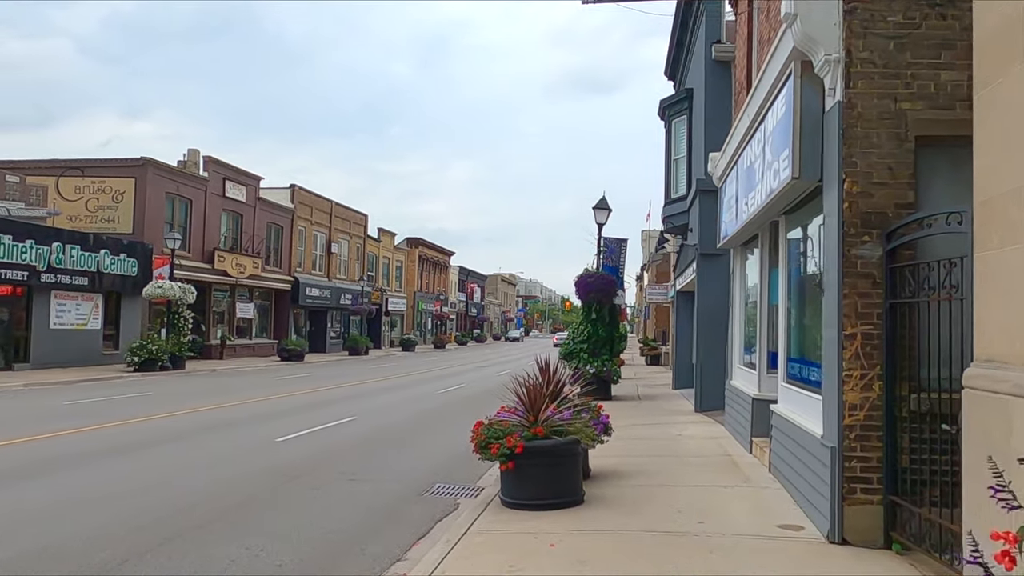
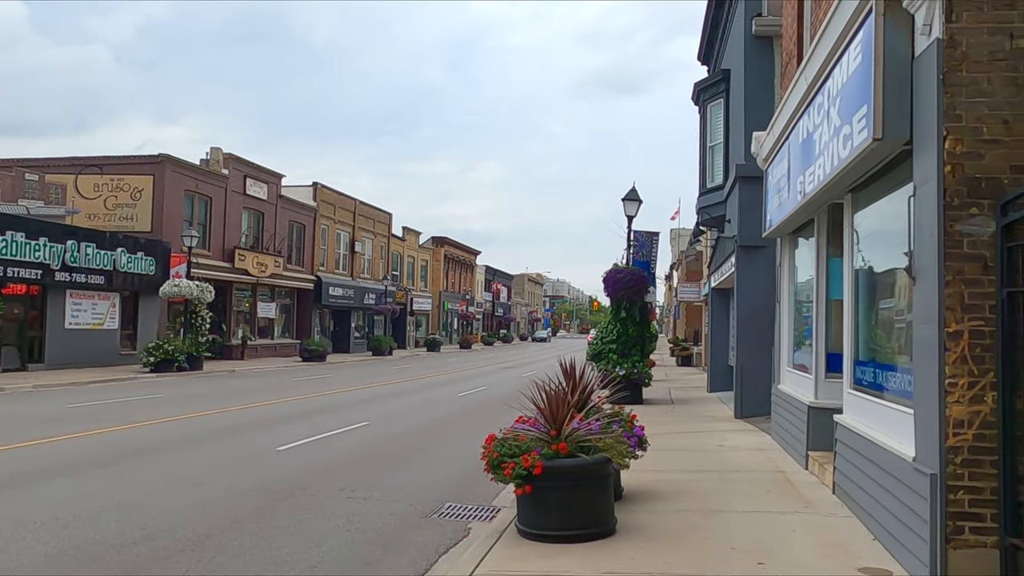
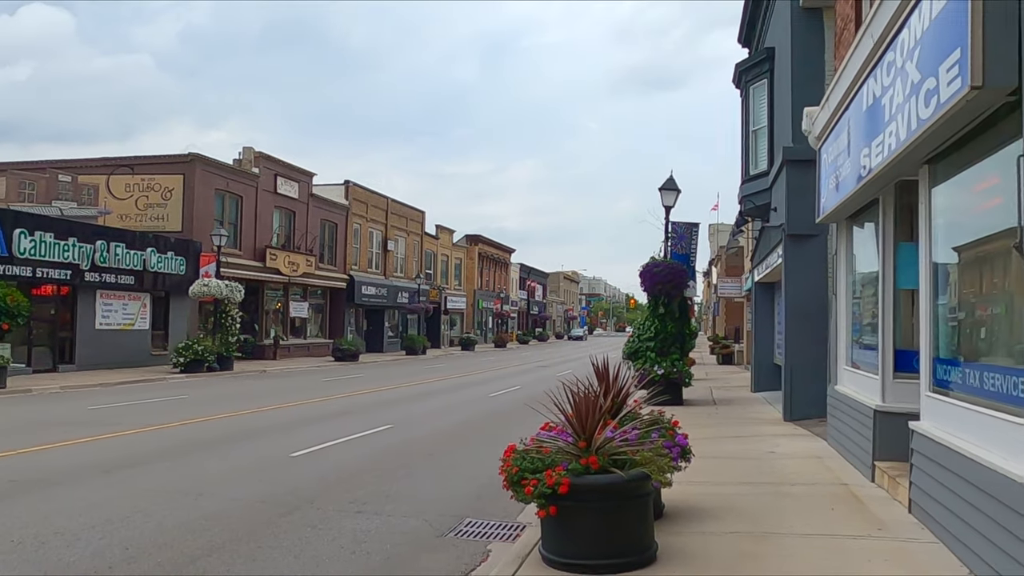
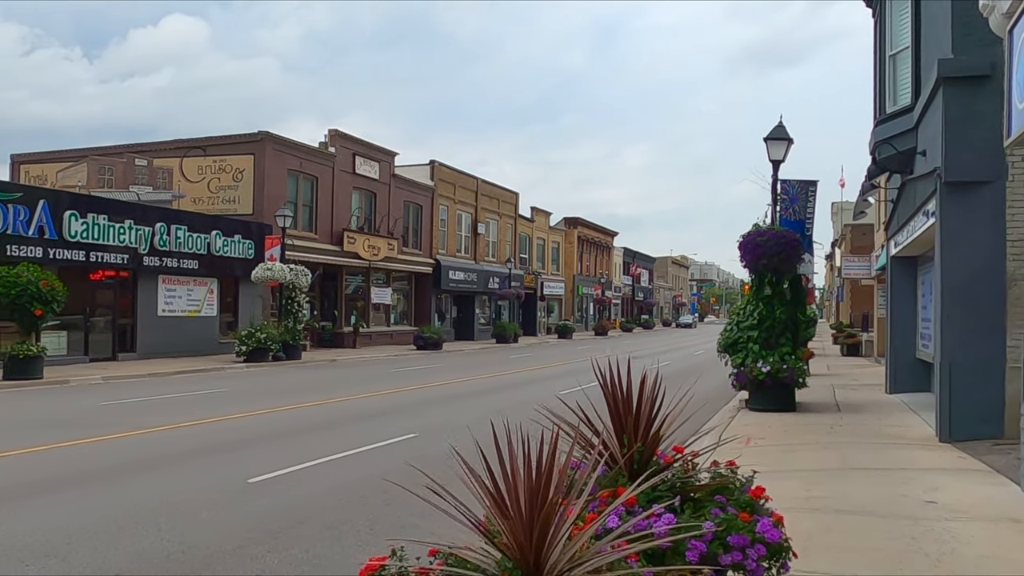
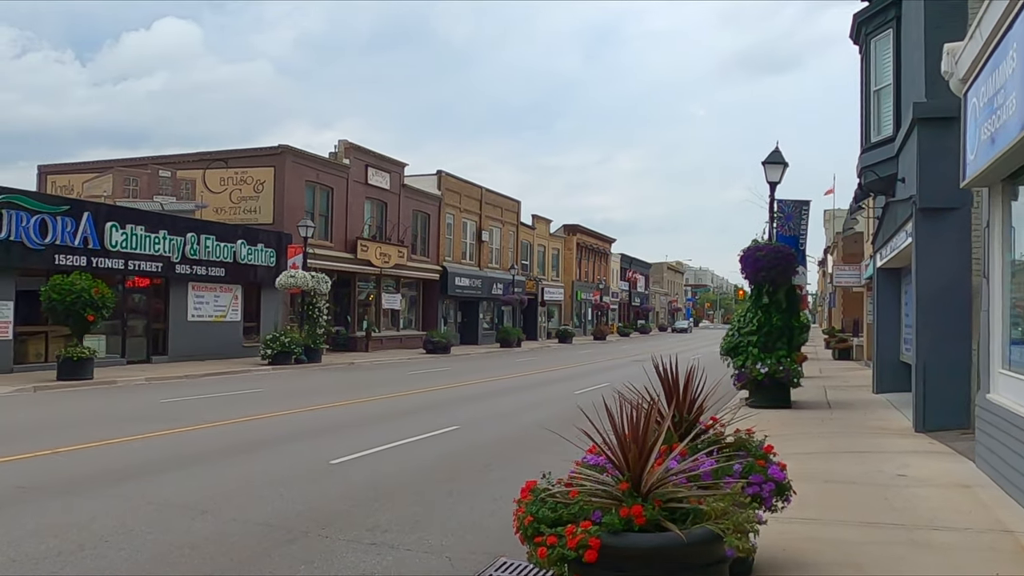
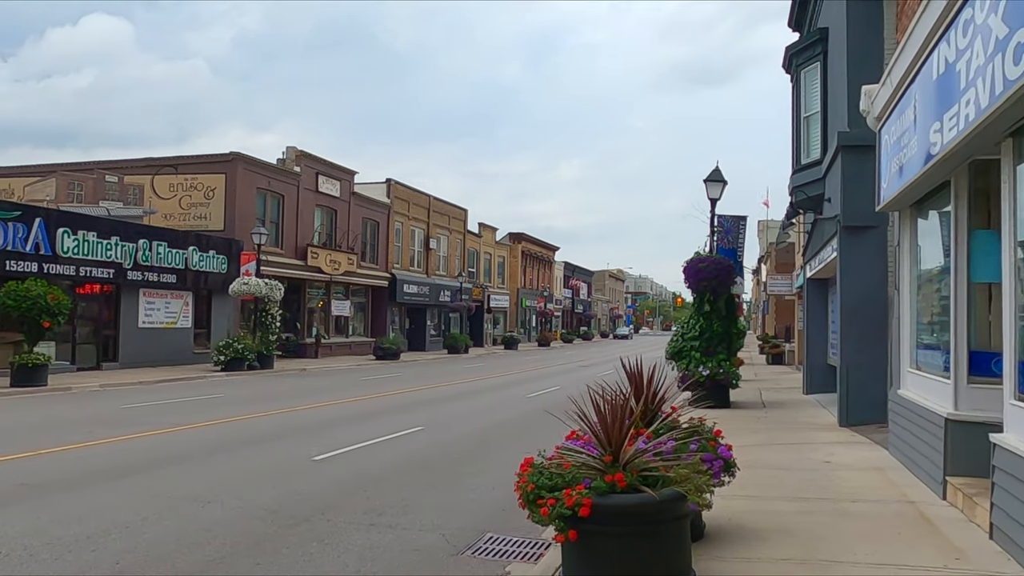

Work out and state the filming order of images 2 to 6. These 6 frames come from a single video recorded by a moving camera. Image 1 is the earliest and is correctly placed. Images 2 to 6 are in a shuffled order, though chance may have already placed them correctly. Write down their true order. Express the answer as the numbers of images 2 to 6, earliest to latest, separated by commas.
2, 3, 6, 5, 4
